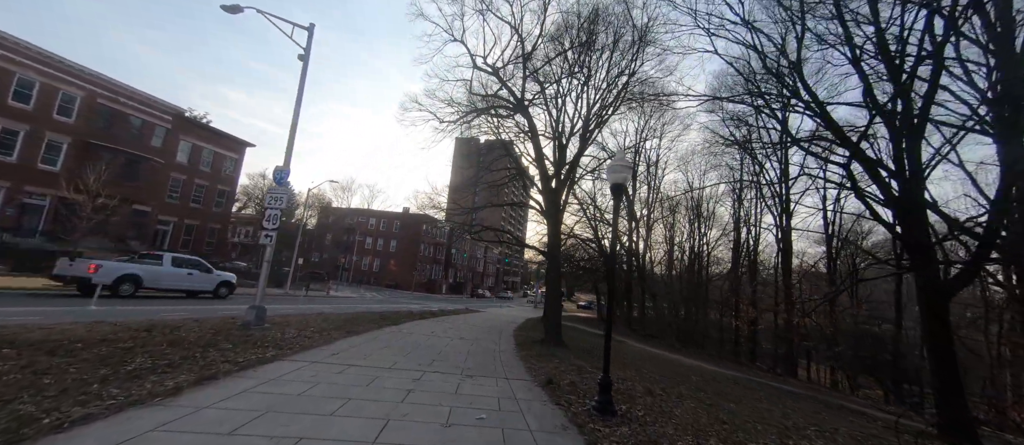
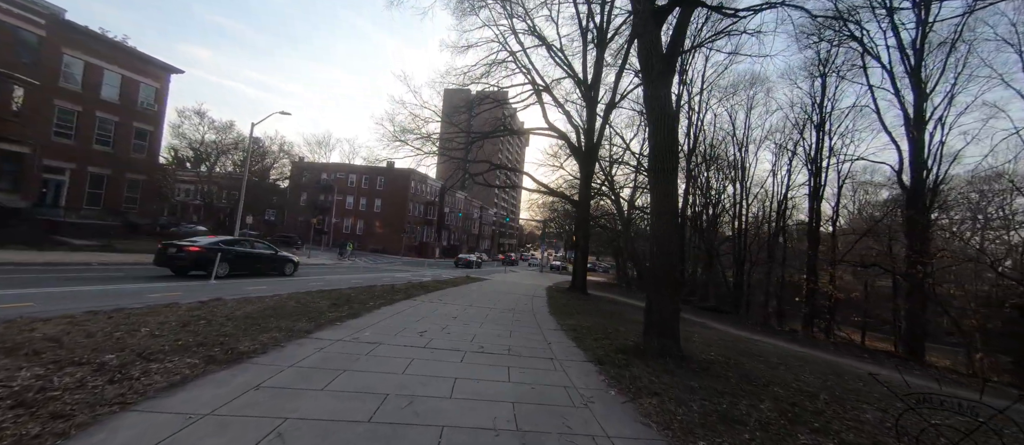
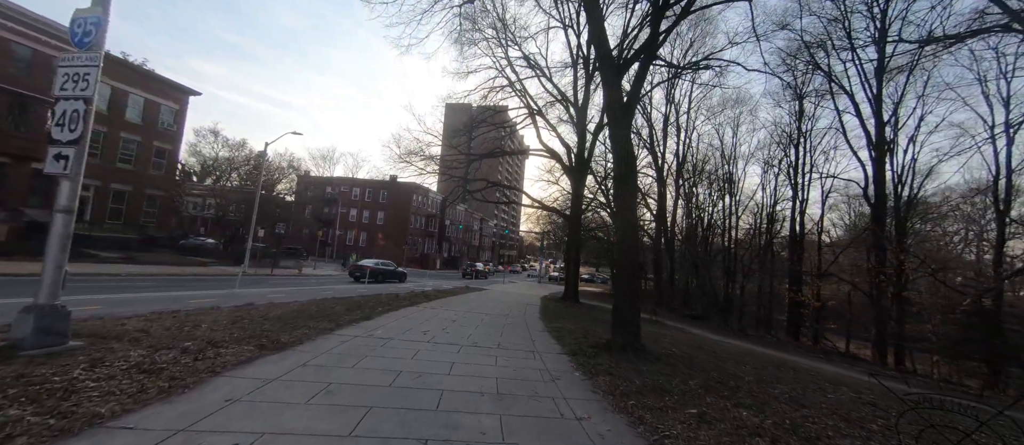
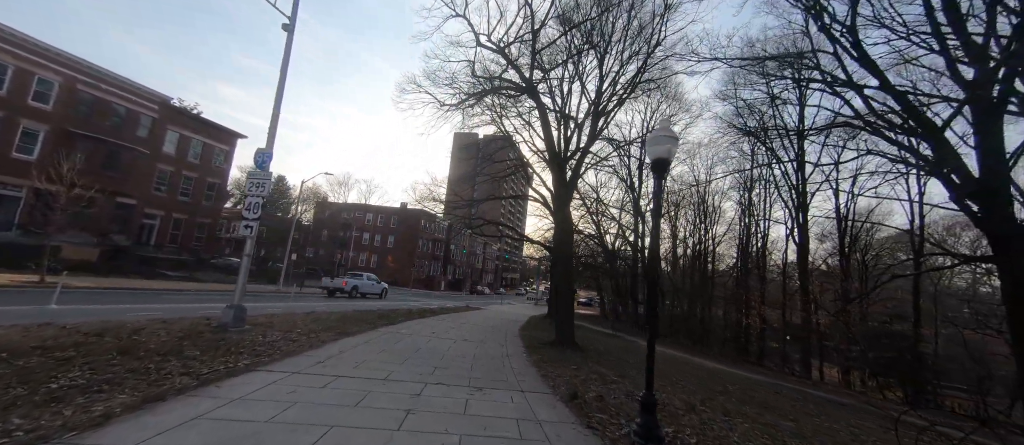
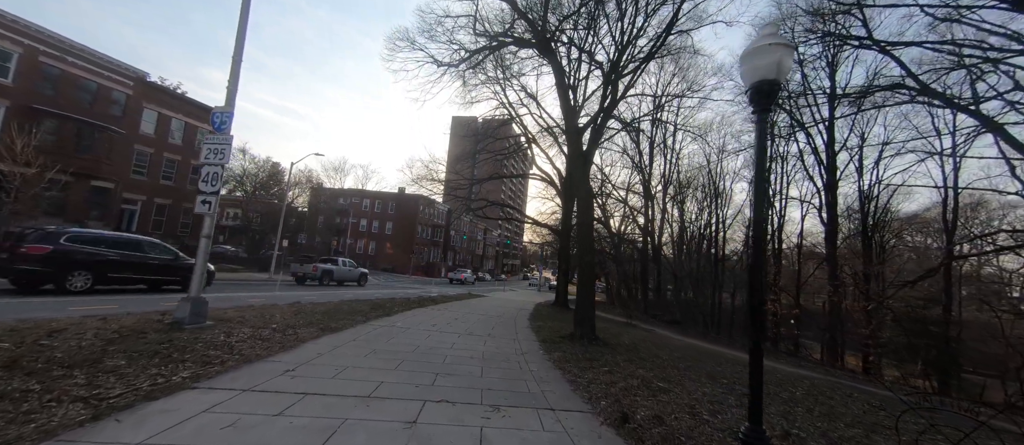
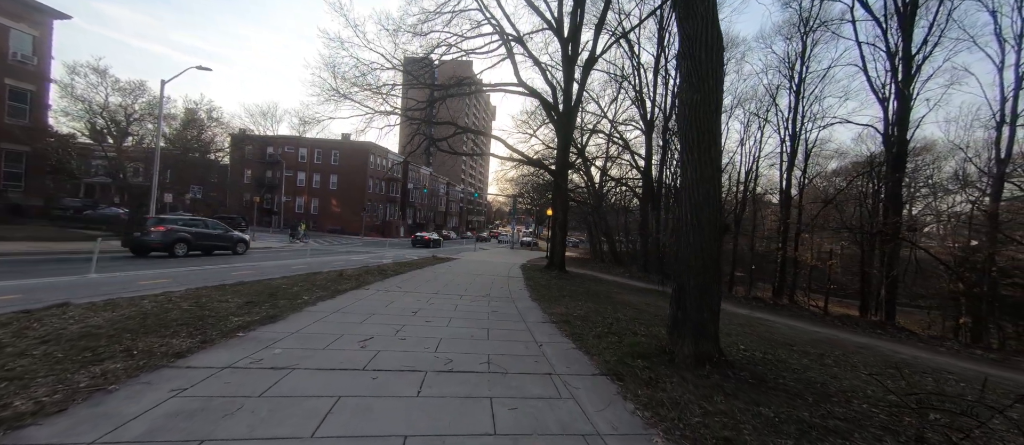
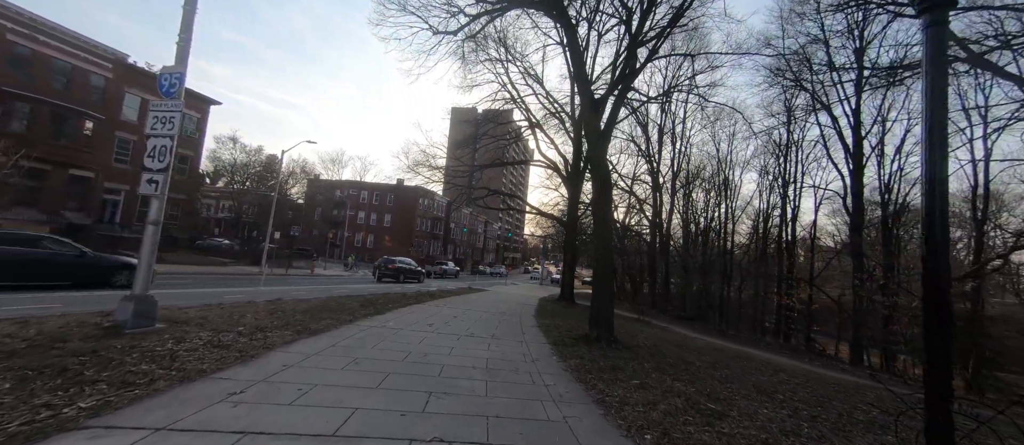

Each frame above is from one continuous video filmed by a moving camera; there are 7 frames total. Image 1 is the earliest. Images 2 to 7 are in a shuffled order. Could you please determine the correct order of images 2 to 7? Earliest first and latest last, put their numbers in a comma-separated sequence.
4, 5, 7, 3, 2, 6
